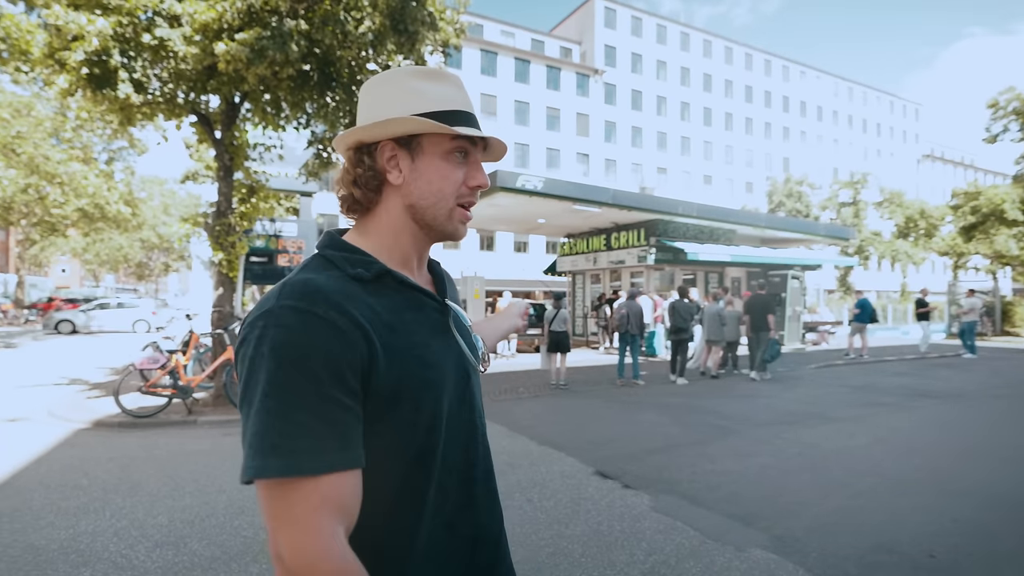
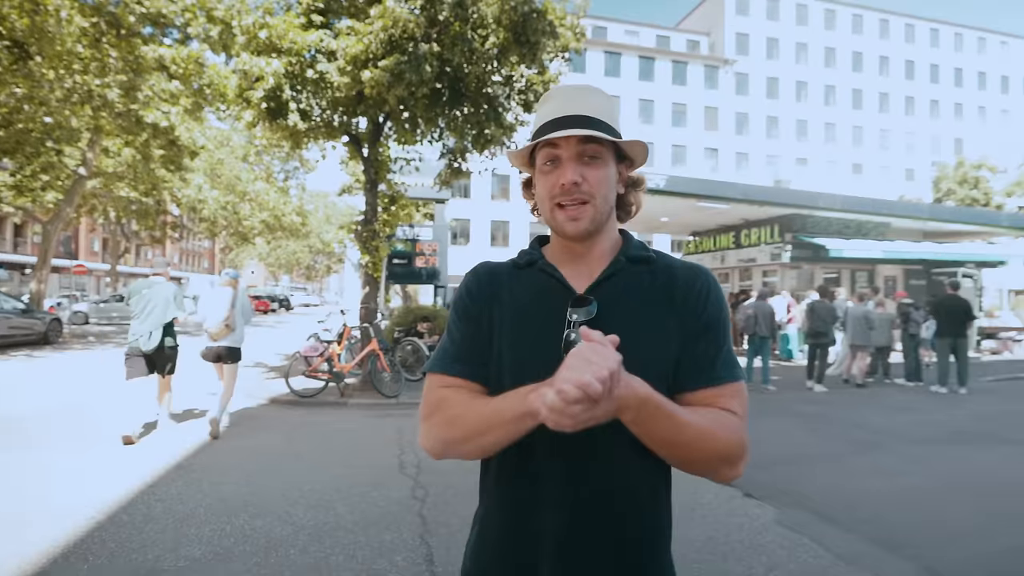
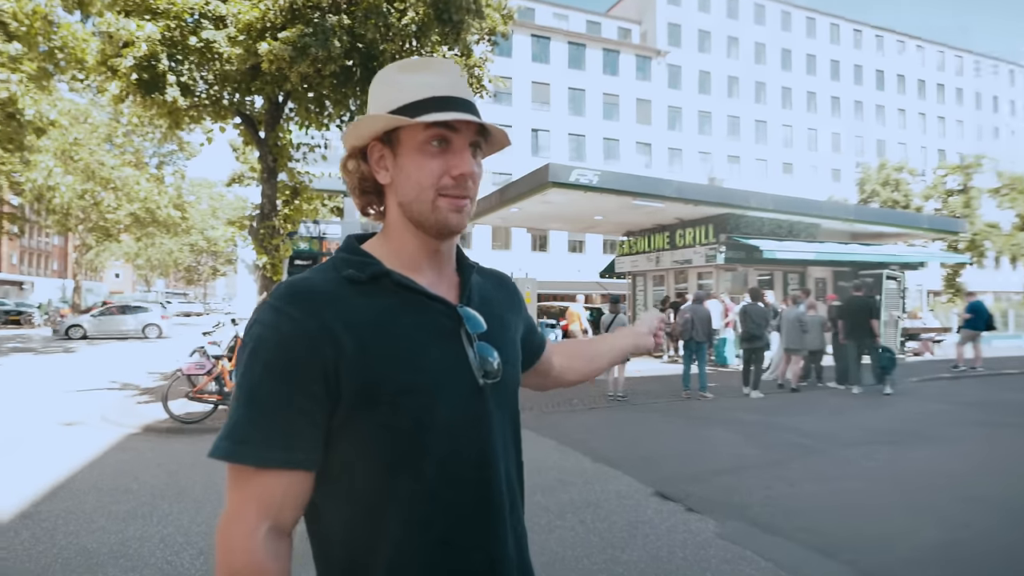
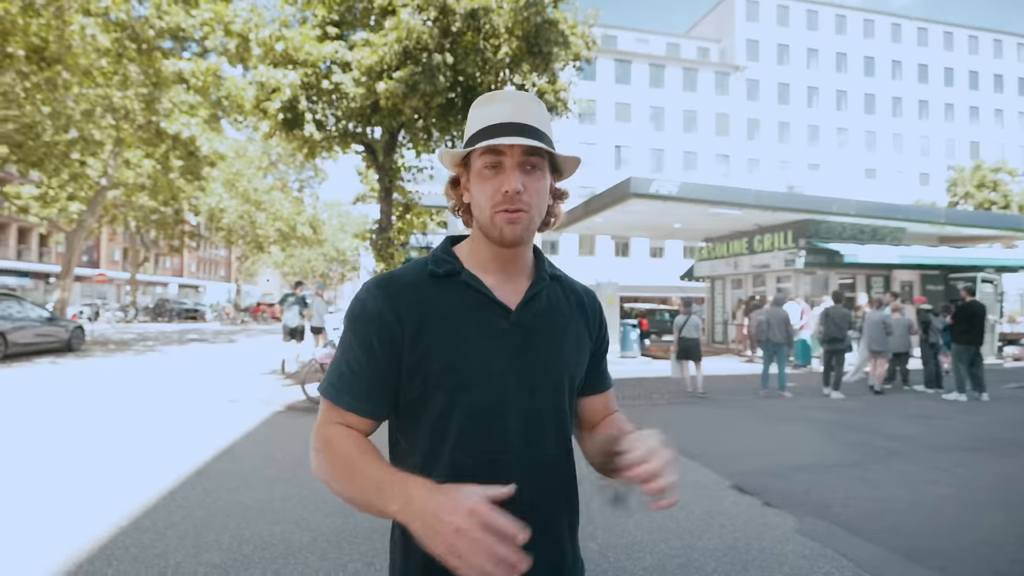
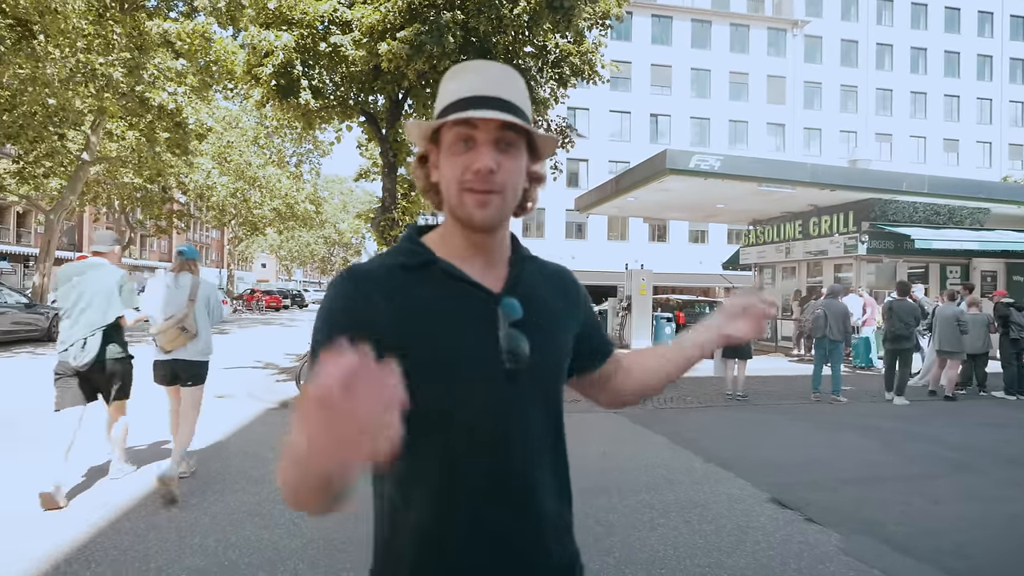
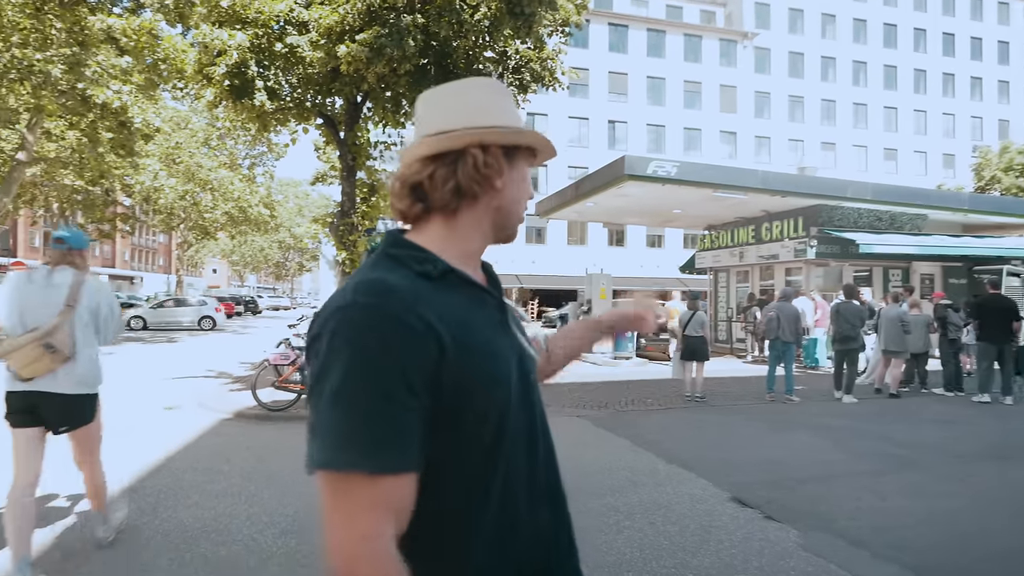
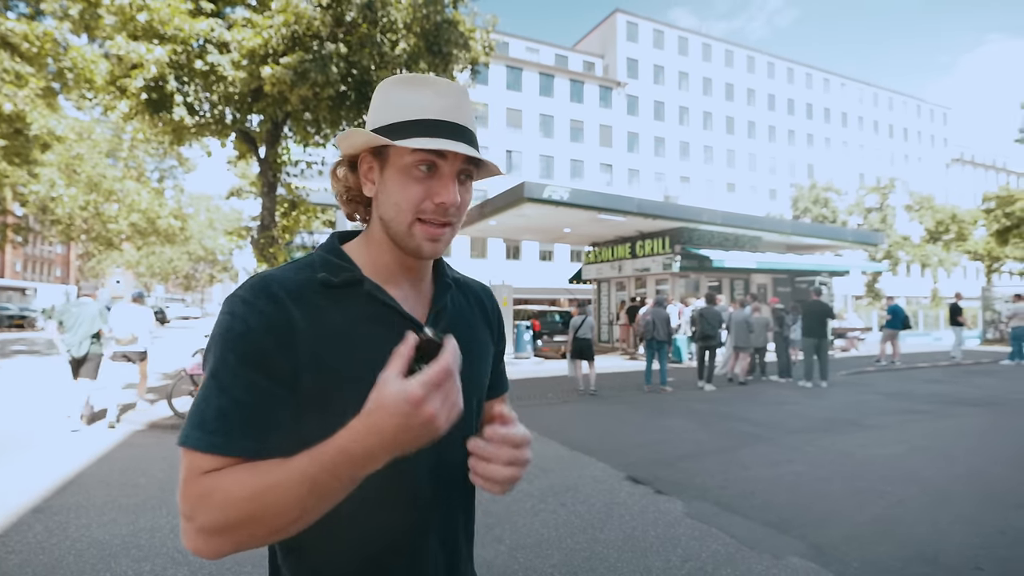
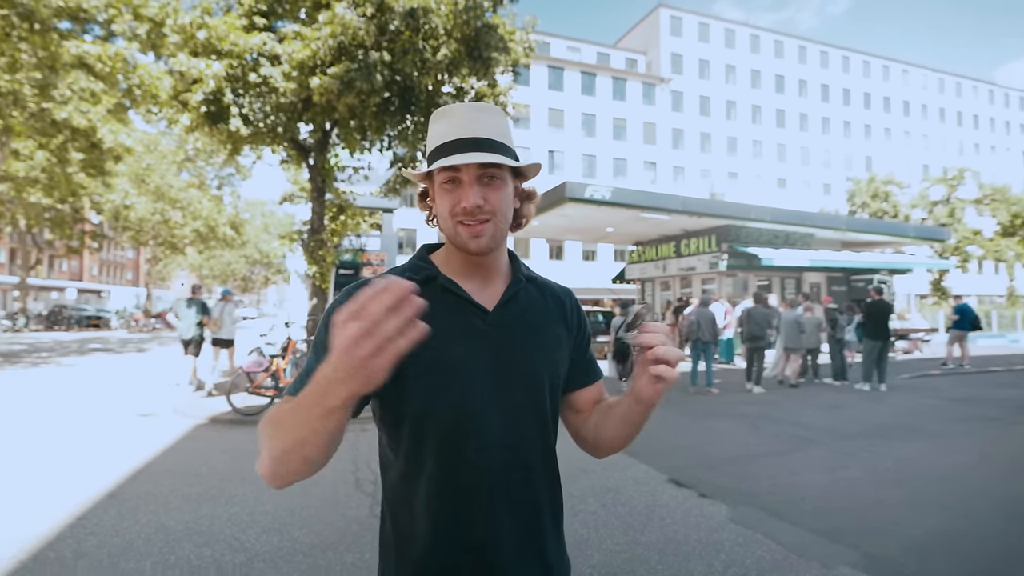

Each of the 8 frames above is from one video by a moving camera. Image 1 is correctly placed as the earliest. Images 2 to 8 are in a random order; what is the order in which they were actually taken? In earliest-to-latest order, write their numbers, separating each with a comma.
3, 6, 5, 2, 7, 8, 4
